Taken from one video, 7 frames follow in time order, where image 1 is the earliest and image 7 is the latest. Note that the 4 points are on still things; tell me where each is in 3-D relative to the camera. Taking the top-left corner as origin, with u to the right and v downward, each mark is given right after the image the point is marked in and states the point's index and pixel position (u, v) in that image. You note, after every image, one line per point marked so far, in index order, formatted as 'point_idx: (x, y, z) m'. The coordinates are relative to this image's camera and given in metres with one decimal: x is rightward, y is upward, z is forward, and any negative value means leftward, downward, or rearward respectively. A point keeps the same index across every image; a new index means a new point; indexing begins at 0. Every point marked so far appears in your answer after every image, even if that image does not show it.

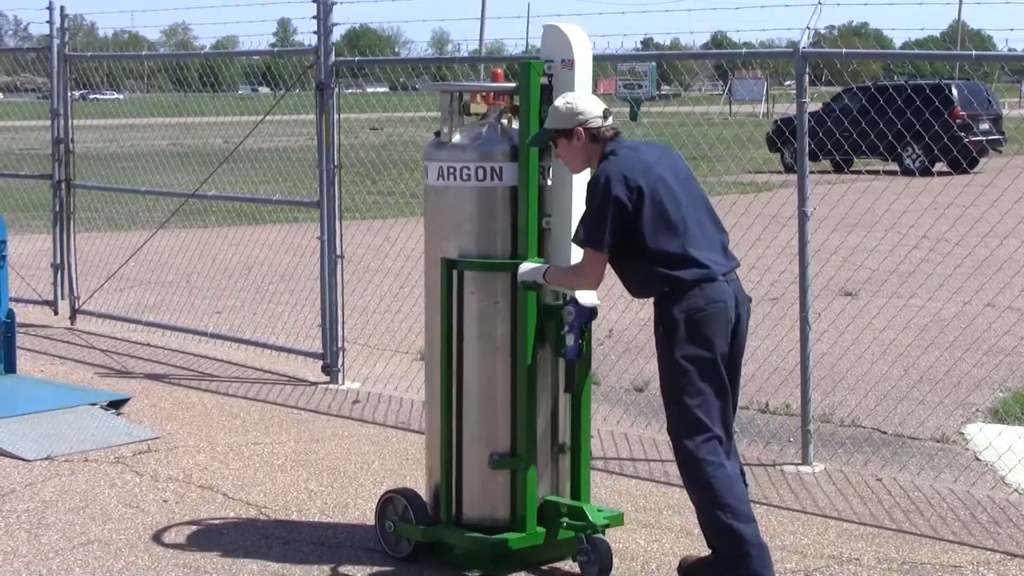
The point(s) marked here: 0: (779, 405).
0: (+2.5, -1.1, +7.8) m
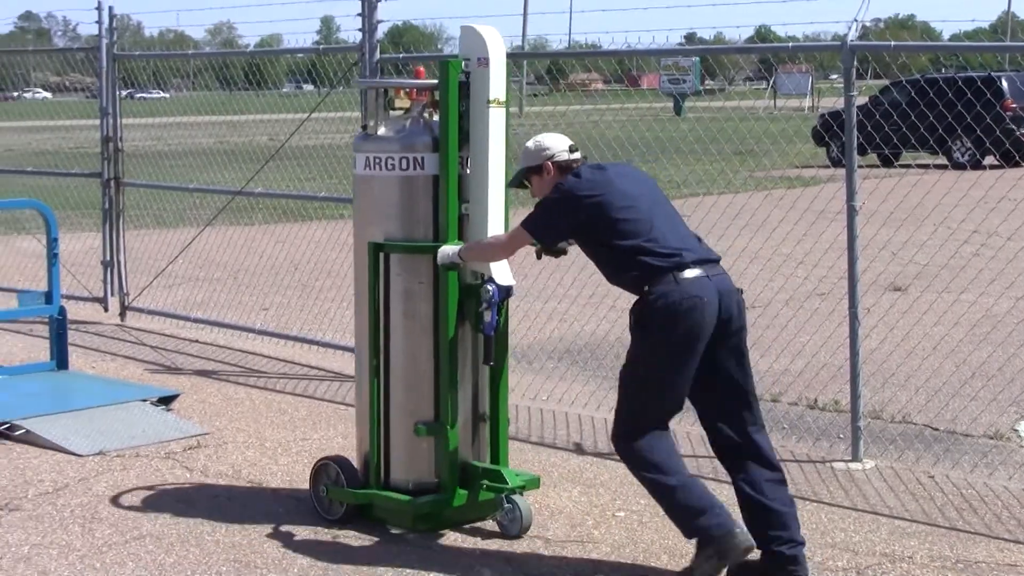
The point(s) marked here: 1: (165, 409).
0: (+2.9, -1.0, +7.7) m
1: (-3.1, -1.1, +7.7) m
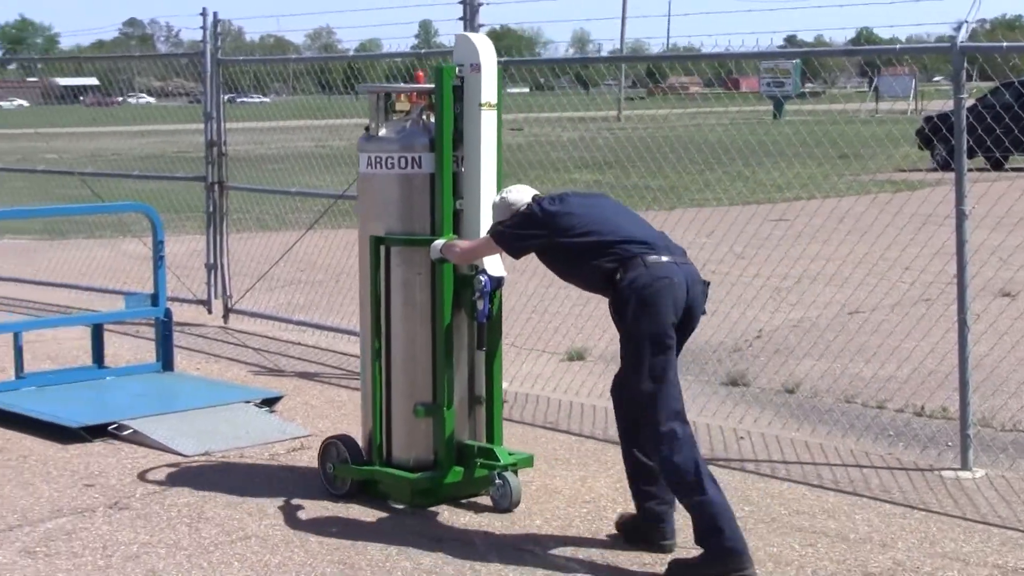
0: (+3.8, -1.1, +7.6) m
1: (-2.2, -1.1, +7.8) m
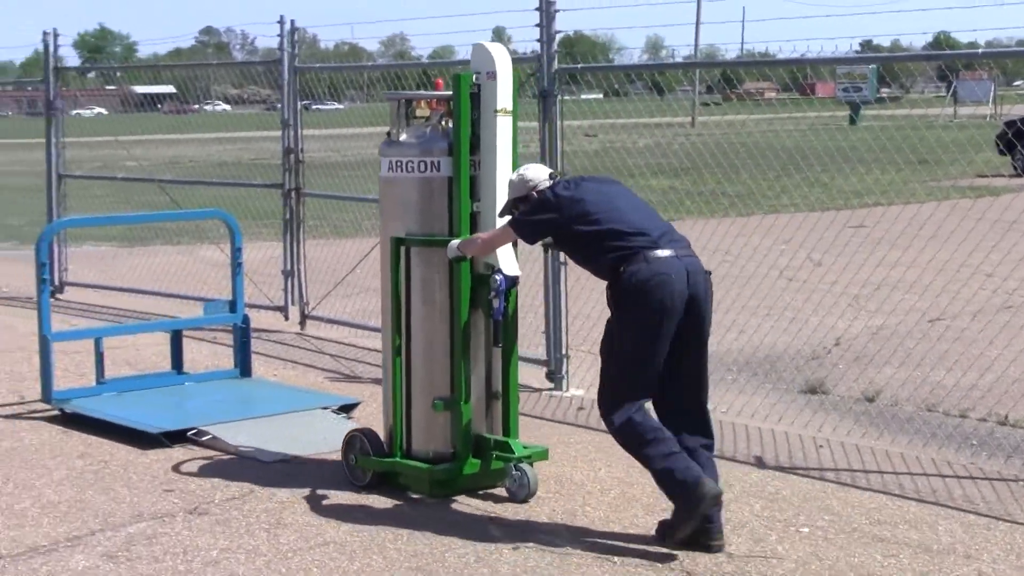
0: (+4.5, -1.1, +7.5) m
1: (-1.5, -1.2, +7.8) m
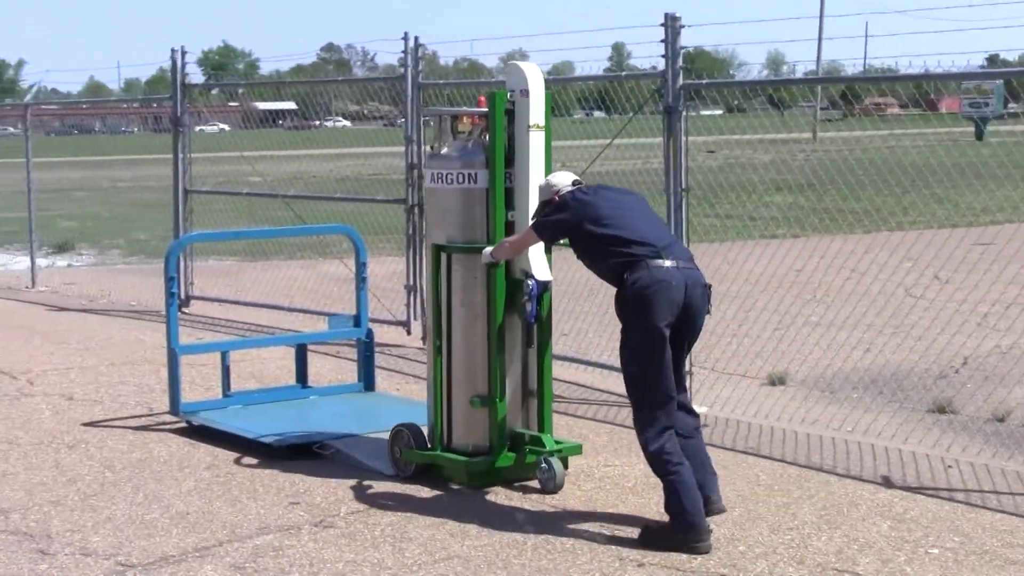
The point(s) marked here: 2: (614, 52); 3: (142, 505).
0: (+5.6, -1.3, +7.4) m
1: (-0.4, -1.3, +7.8) m
2: (+1.0, +2.3, +8.1) m
3: (-3.0, -1.8, +6.9) m
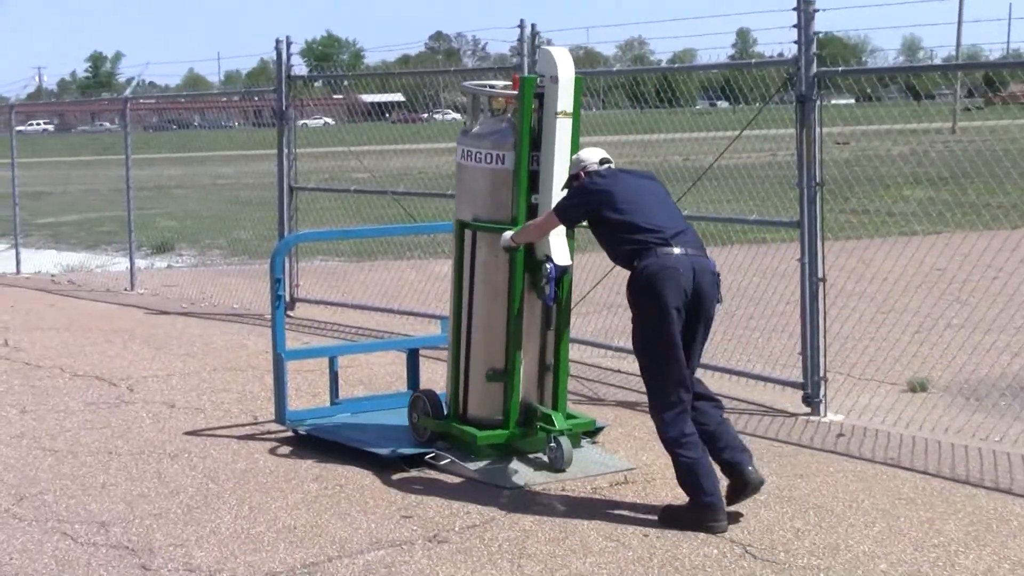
0: (+6.7, -1.3, +6.8) m
1: (+0.7, -1.3, +7.4) m
2: (+2.1, +2.3, +7.7) m
3: (-2.0, -1.8, +6.5) m
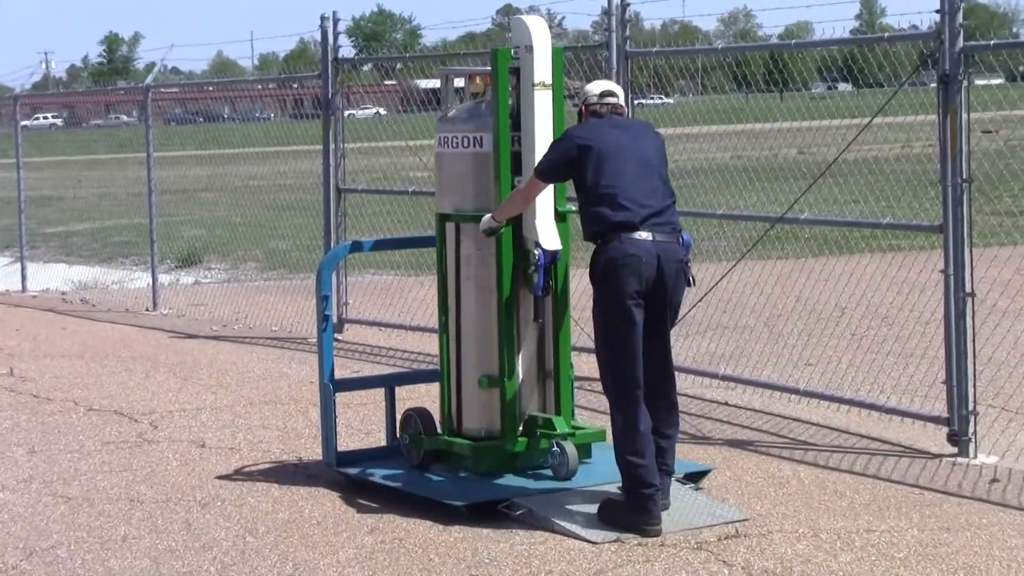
0: (+7.3, -1.4, +5.5) m
1: (+1.3, -1.5, +6.2) m
2: (+2.7, +2.1, +6.5) m
3: (-1.3, -1.9, +5.4) m
